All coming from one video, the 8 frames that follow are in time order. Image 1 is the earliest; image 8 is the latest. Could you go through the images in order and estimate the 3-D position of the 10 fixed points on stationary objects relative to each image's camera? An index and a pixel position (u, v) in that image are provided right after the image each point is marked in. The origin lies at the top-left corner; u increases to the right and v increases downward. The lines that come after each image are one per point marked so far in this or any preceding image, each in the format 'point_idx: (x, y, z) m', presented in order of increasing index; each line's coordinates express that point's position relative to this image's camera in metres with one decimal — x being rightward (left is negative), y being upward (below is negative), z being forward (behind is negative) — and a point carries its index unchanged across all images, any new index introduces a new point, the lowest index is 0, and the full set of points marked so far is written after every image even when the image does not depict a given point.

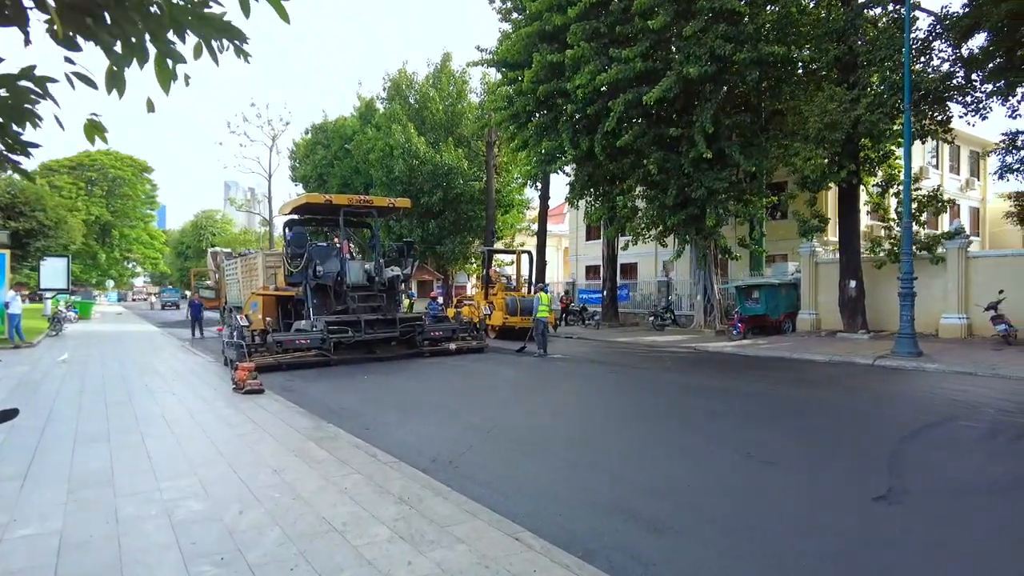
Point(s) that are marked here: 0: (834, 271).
0: (+10.1, +0.5, +20.0) m
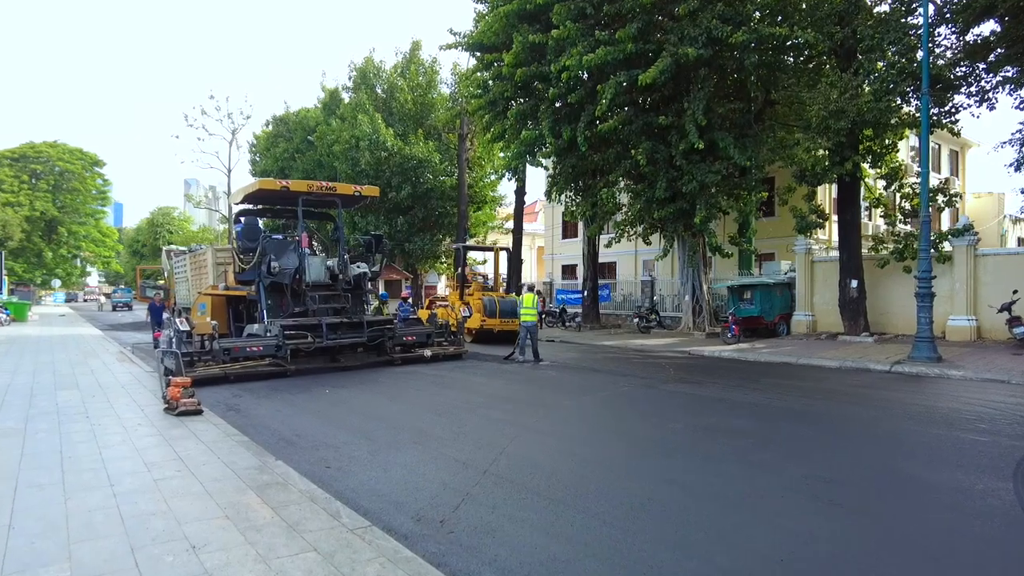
0: (+9.4, +0.5, +19.0) m
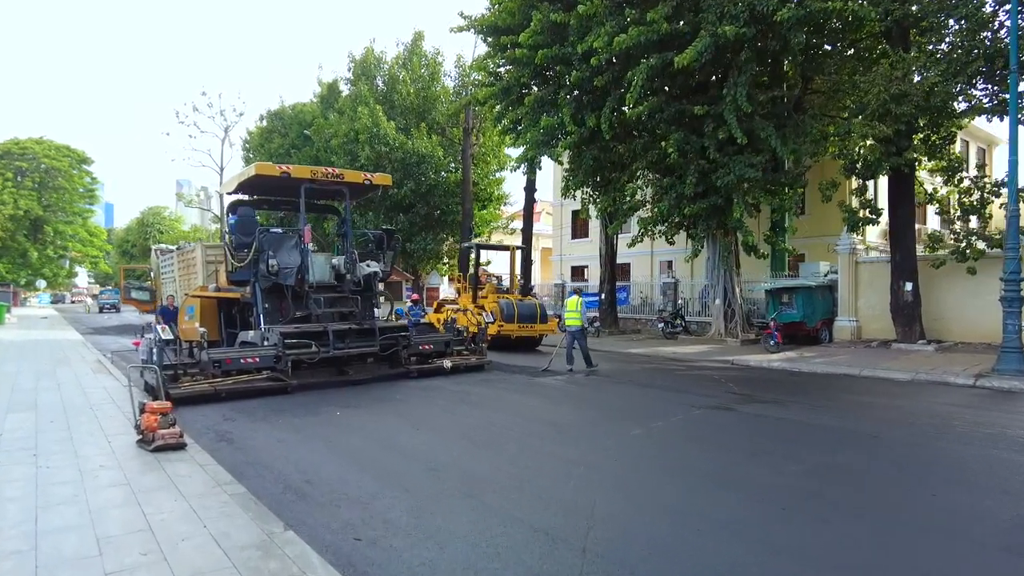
0: (+9.9, +0.4, +17.4) m
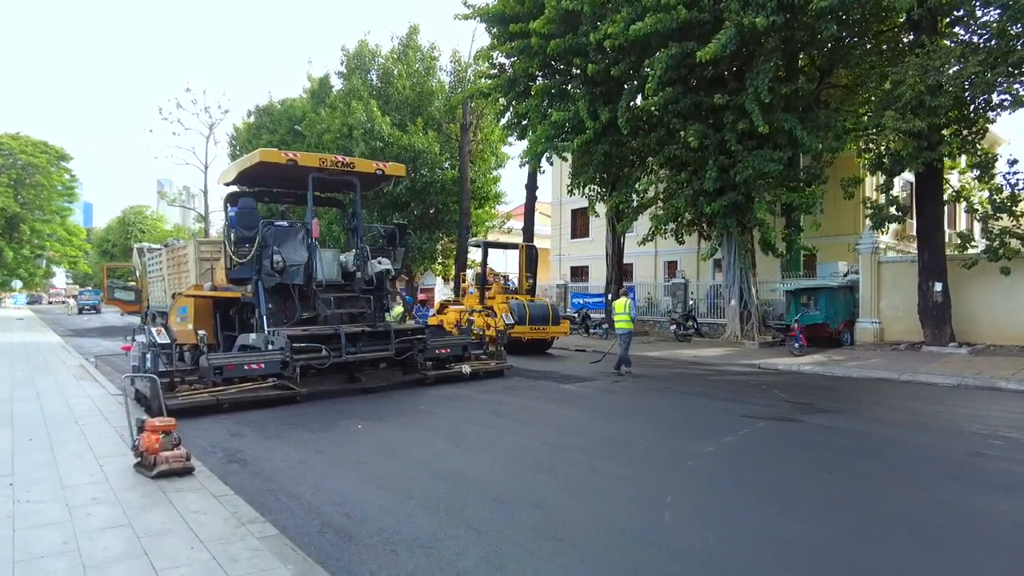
0: (+10.2, +0.4, +16.8) m
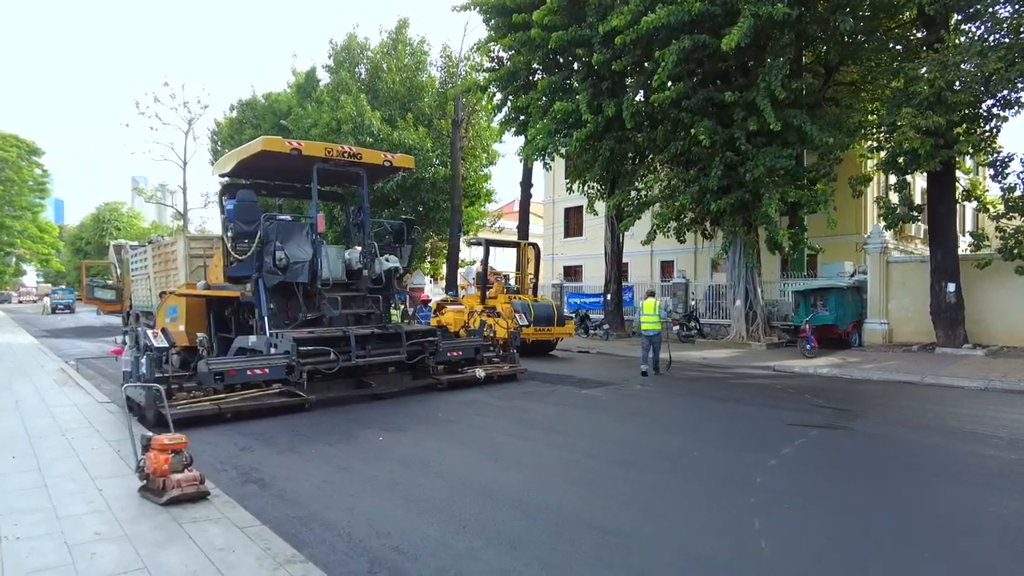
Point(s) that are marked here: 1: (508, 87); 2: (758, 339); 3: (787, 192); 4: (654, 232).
0: (+10.3, +0.4, +16.6) m
1: (-0.2, +6.1, +19.5) m
2: (+7.0, -1.4, +18.3) m
3: (+7.0, +2.4, +16.4) m
4: (+4.4, +1.7, +19.7) m
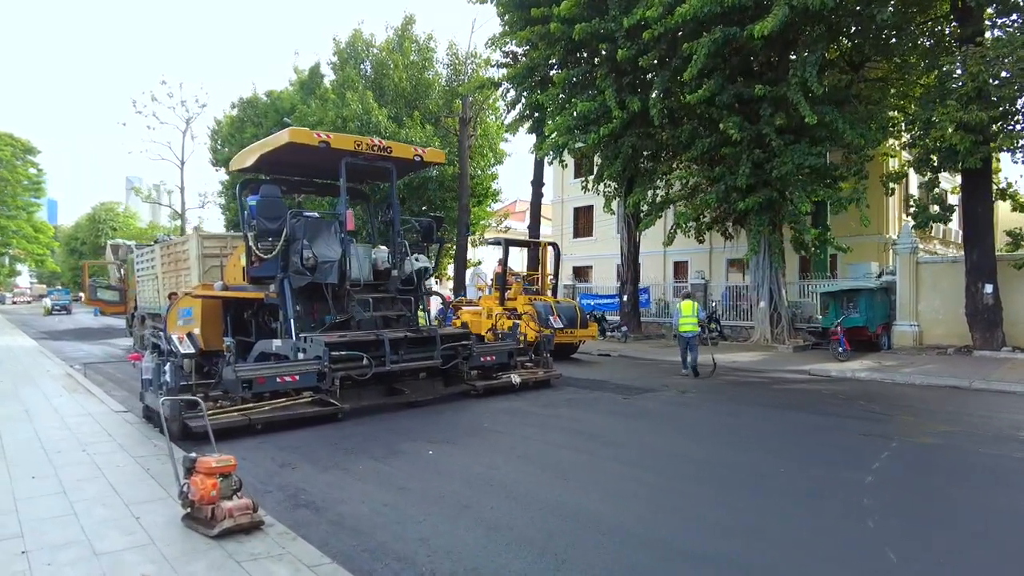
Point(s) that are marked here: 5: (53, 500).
0: (+10.8, +0.4, +16.1) m
1: (+0.3, +6.0, +19.0) m
2: (+7.5, -1.5, +17.8) m
3: (+7.5, +2.4, +15.9) m
4: (+4.8, +1.7, +19.2) m
5: (-3.2, -1.5, +4.5) m
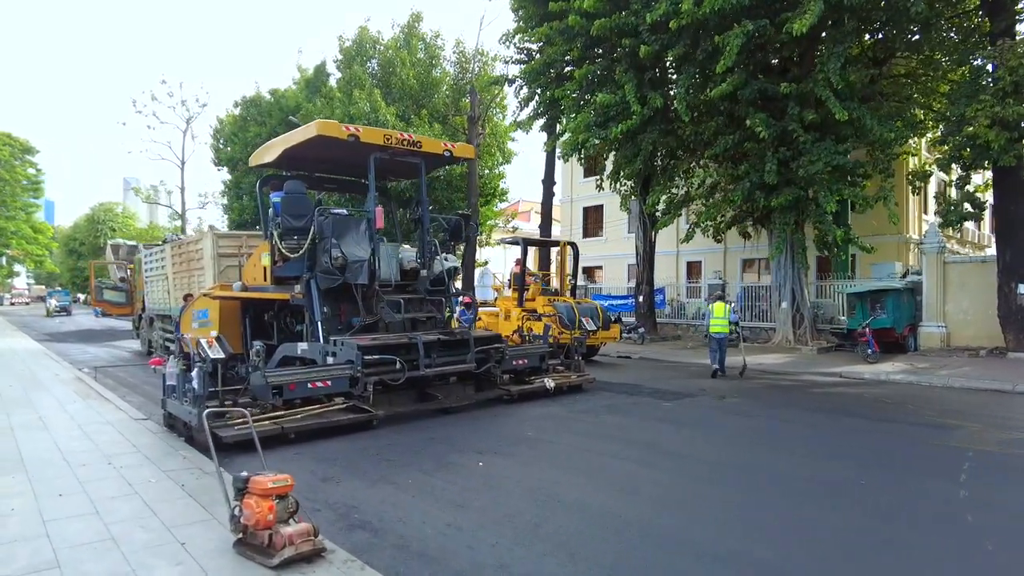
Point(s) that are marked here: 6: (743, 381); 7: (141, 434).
0: (+11.2, +0.4, +15.7) m
1: (+0.8, +6.0, +18.6) m
2: (+7.9, -1.5, +17.4) m
3: (+8.0, +2.4, +15.6) m
4: (+5.3, +1.7, +18.8) m
5: (-2.7, -1.5, +4.1) m
6: (+4.3, -1.7, +12.0) m
7: (-4.0, -1.6, +6.9) m
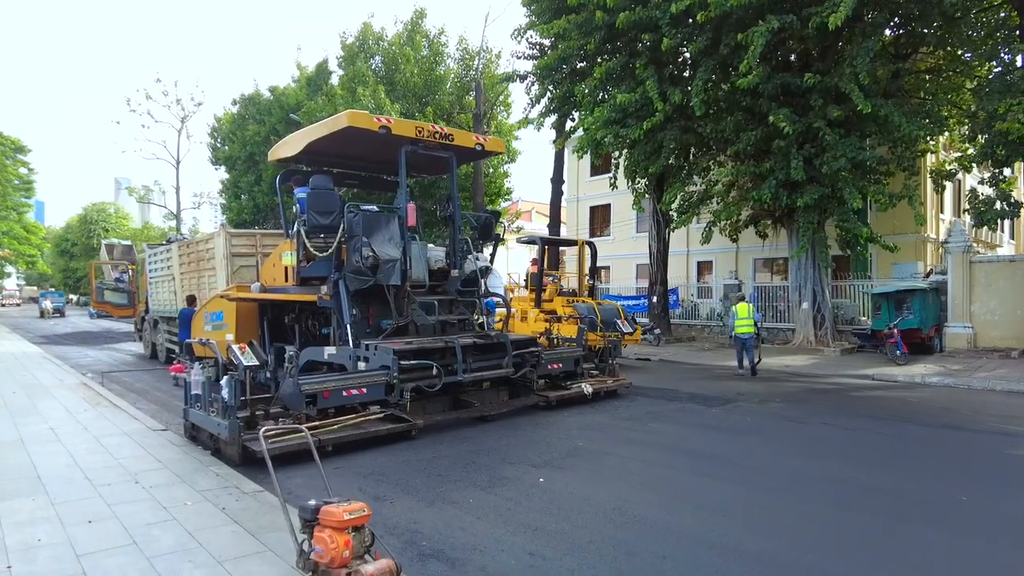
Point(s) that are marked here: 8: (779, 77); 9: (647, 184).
0: (+11.7, +0.4, +15.4) m
1: (+1.2, +6.0, +18.1) m
2: (+8.3, -1.5, +17.0) m
3: (+8.4, +2.4, +15.2) m
4: (+5.7, +1.7, +18.4) m
5: (-2.2, -1.5, +3.6) m
6: (+4.8, -1.8, +11.6) m
7: (-3.5, -1.6, +6.4) m
8: (+6.1, +4.9, +14.8) m
9: (+4.0, +3.1, +19.2) m
